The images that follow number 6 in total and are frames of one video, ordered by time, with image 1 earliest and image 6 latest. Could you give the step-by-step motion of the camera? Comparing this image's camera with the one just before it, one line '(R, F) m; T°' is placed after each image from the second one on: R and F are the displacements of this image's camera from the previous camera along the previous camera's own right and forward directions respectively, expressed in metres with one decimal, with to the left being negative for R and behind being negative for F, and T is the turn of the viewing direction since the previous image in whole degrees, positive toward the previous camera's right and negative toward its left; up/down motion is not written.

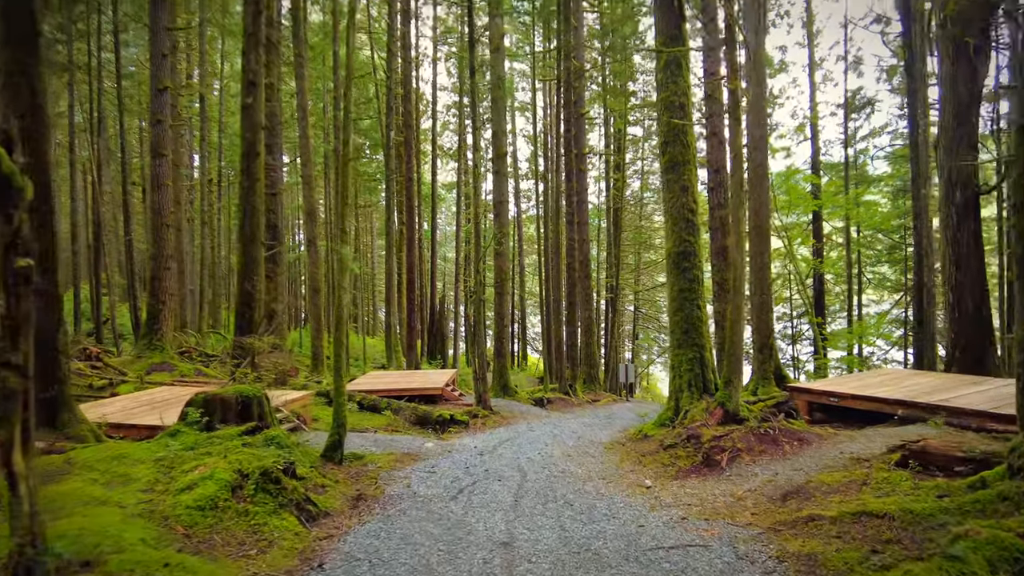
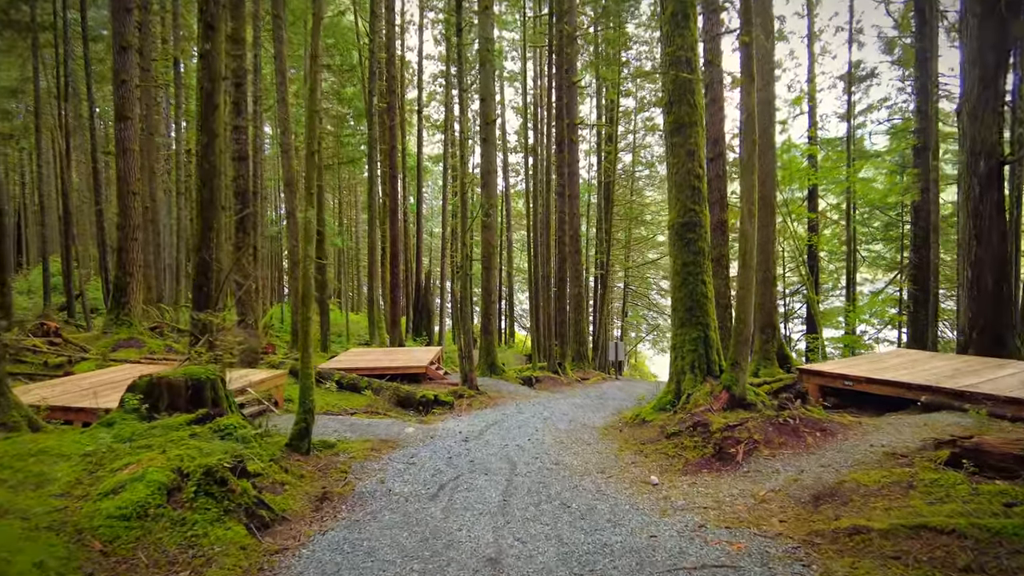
(0.0, +0.6) m; +1°
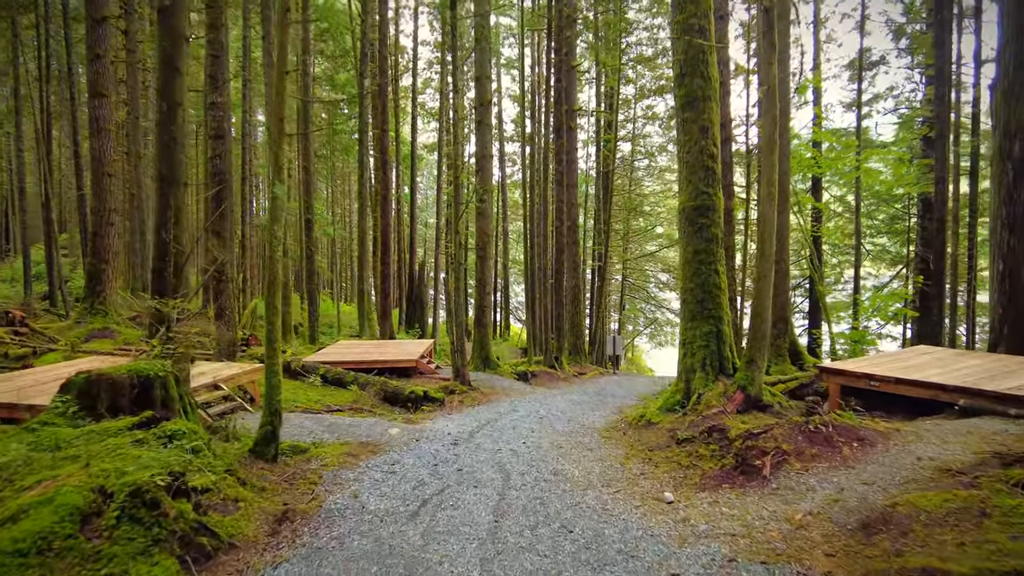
(0.0, +0.5) m; 0°
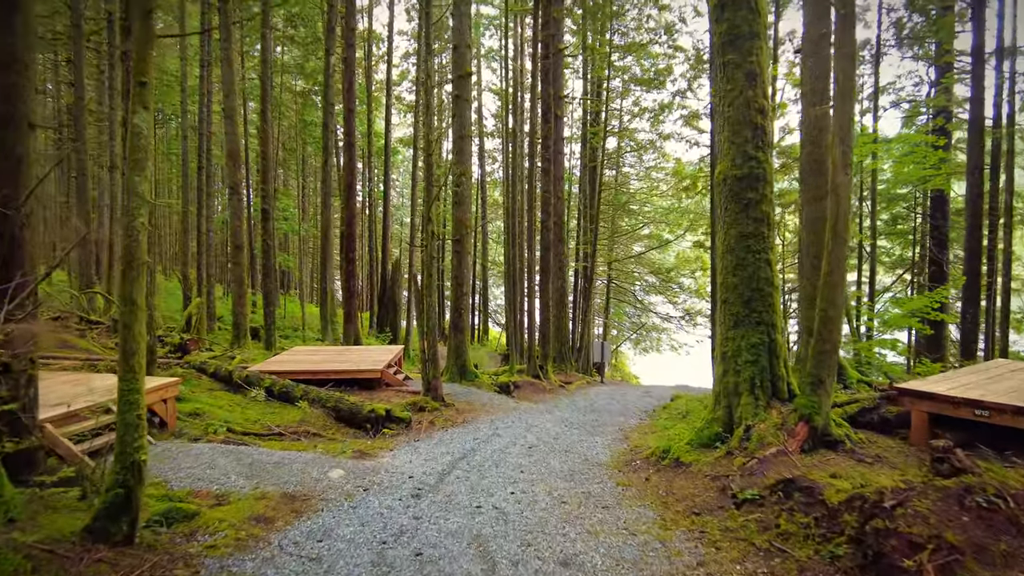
(0.0, +1.4) m; +2°
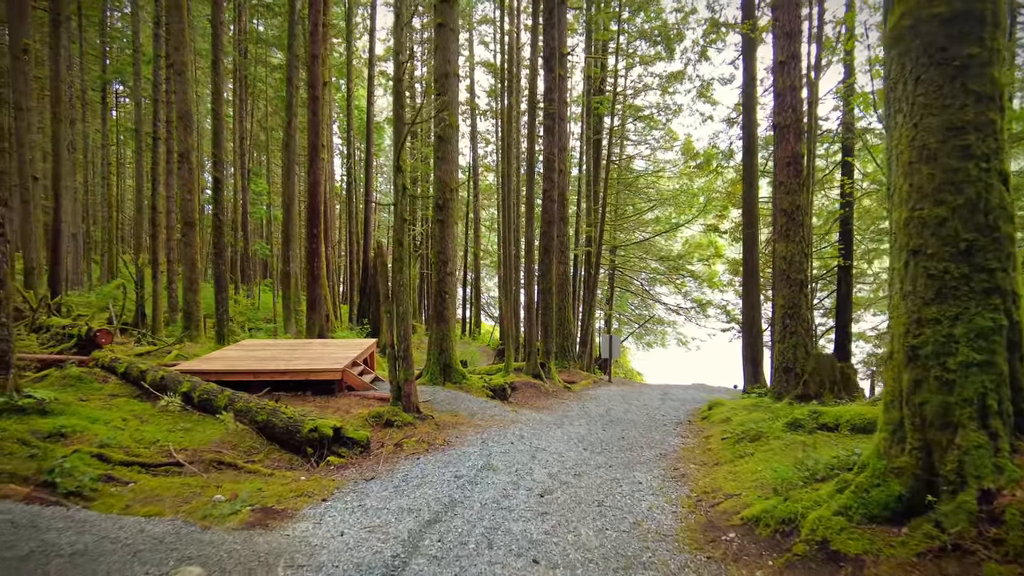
(0.0, +2.1) m; +1°
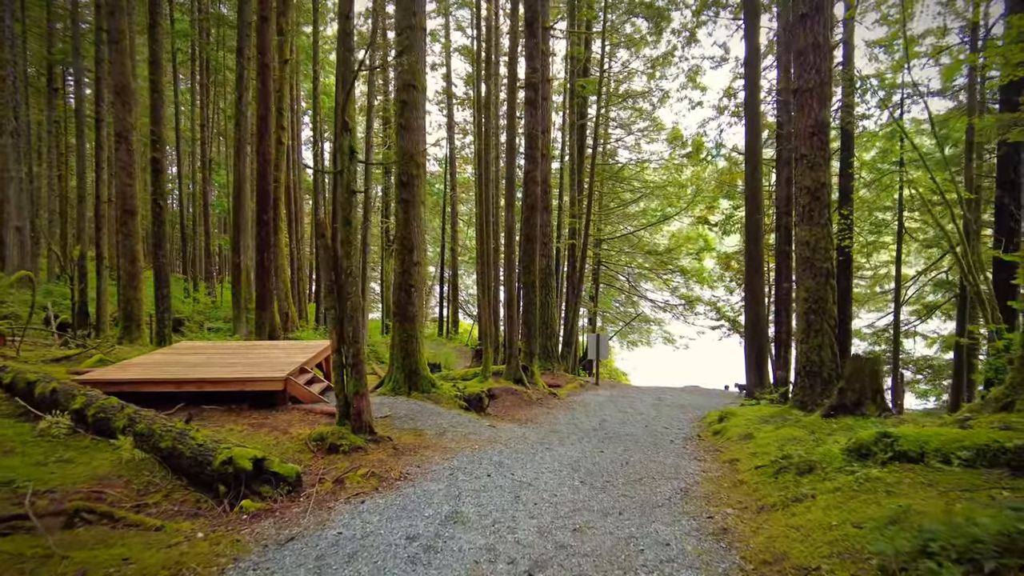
(0.0, +1.2) m; +2°
